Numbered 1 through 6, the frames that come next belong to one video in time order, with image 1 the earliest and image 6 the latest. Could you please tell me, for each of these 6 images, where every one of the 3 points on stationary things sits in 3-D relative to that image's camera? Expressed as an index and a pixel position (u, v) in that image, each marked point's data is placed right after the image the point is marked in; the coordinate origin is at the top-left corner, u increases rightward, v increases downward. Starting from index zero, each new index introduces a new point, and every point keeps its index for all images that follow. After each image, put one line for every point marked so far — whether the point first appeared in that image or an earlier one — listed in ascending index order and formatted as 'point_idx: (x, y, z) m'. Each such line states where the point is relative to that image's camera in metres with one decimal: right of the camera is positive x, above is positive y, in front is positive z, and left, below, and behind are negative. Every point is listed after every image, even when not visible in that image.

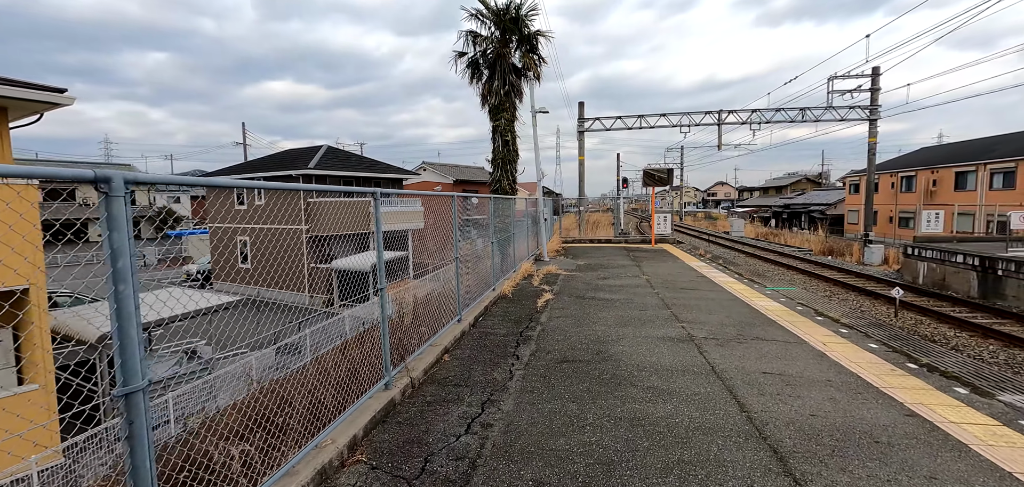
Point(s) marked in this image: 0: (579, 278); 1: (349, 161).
0: (+0.9, -0.5, +6.3) m
1: (-5.3, +2.7, +15.1) m
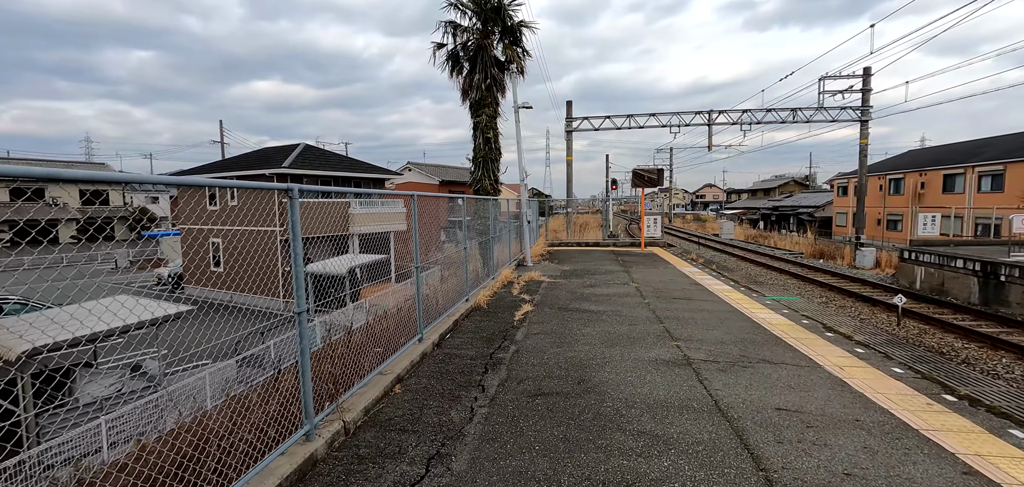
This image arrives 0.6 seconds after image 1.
0: (+0.7, -0.5, +5.8) m
1: (-5.8, +2.6, +14.5) m
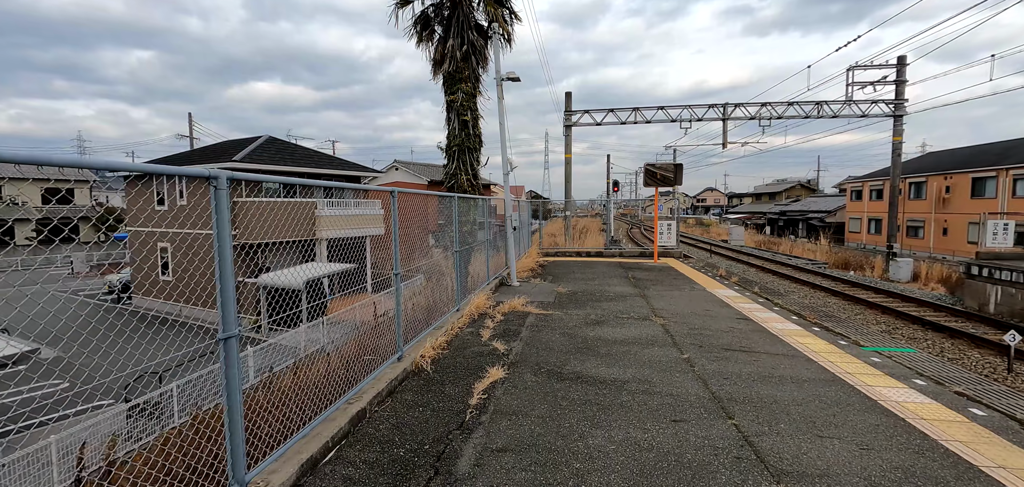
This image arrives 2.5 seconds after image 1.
0: (+0.4, -0.7, +4.0) m
1: (-6.0, +2.5, +12.8) m
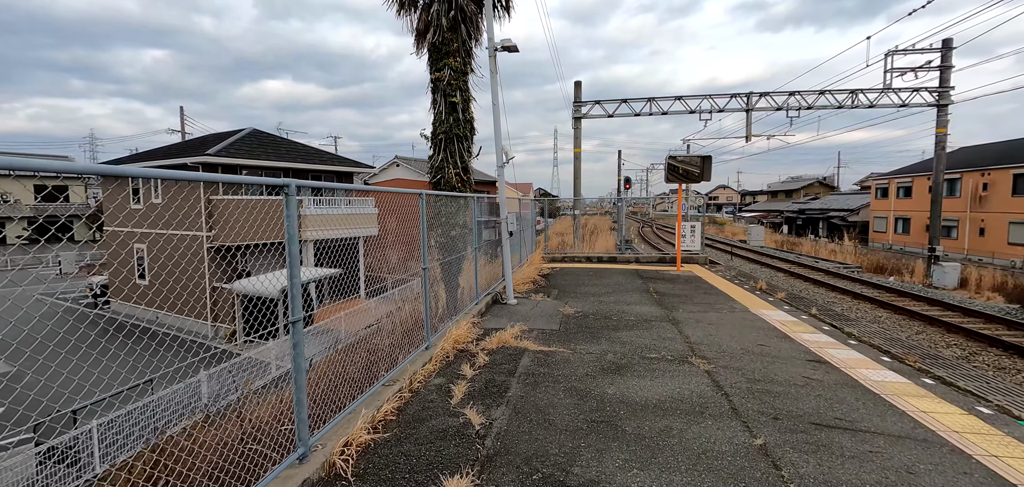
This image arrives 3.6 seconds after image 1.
0: (+0.3, -0.8, +2.9) m
1: (-5.9, +2.4, +11.8) m
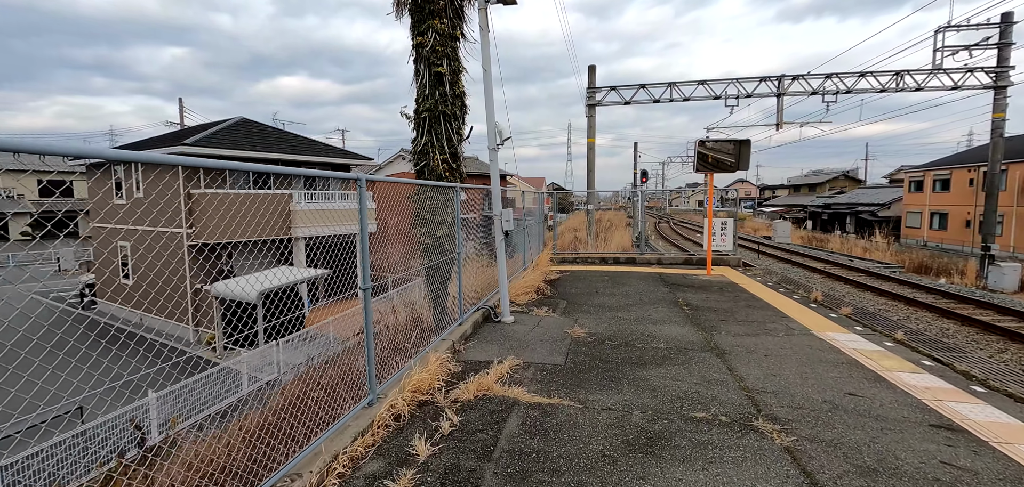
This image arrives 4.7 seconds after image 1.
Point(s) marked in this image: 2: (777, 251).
0: (+0.3, -0.8, +2.0) m
1: (-5.8, +2.5, +10.9) m
2: (+8.6, -0.2, +15.2) m
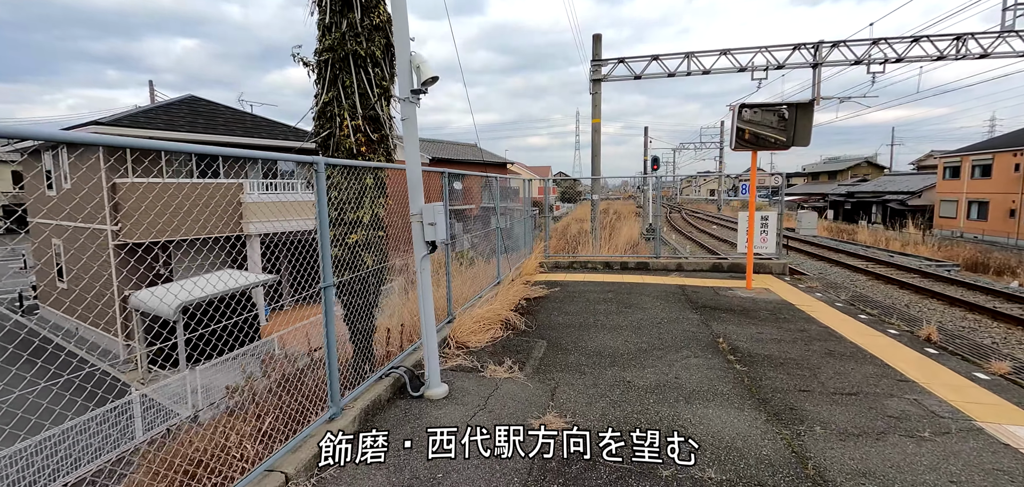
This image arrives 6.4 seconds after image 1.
0: (-0.1, -0.9, +0.4) m
1: (-6.0, +2.5, +9.4) m
2: (+8.5, -0.1, +13.4) m
